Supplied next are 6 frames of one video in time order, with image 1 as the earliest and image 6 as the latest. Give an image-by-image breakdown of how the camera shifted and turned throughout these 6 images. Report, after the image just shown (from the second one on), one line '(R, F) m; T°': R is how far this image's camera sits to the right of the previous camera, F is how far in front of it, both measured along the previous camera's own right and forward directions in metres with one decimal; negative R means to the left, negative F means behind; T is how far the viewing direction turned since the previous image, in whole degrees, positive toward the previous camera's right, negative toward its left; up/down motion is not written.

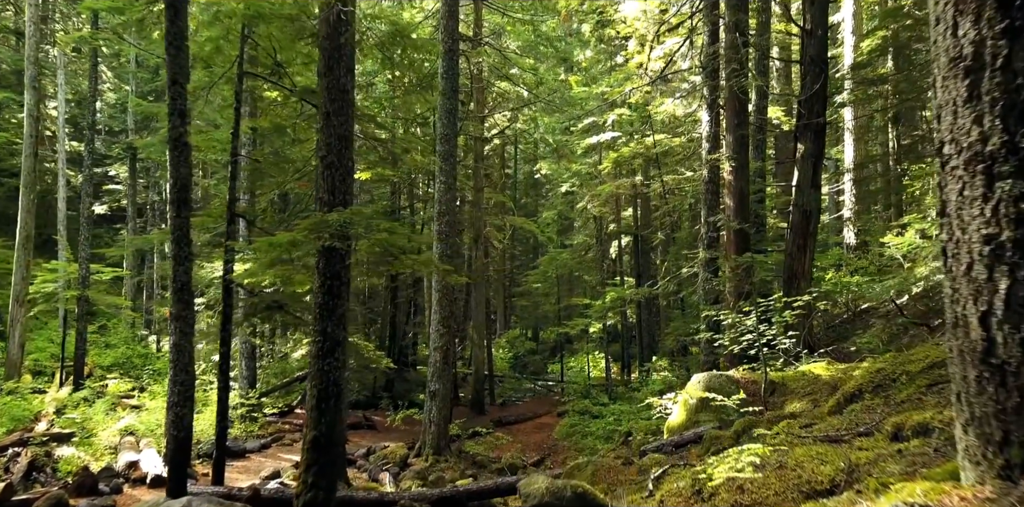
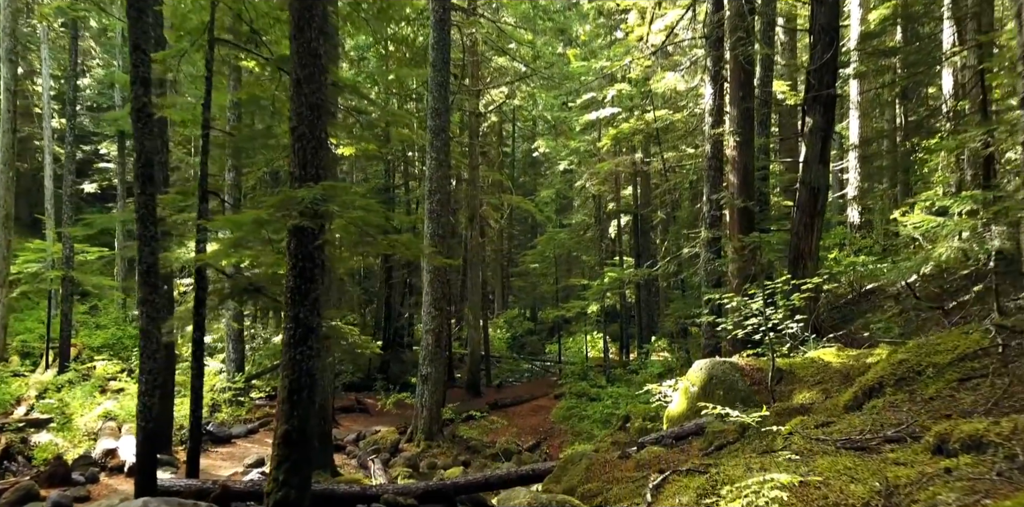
(+0.1, +0.7) m; 0°
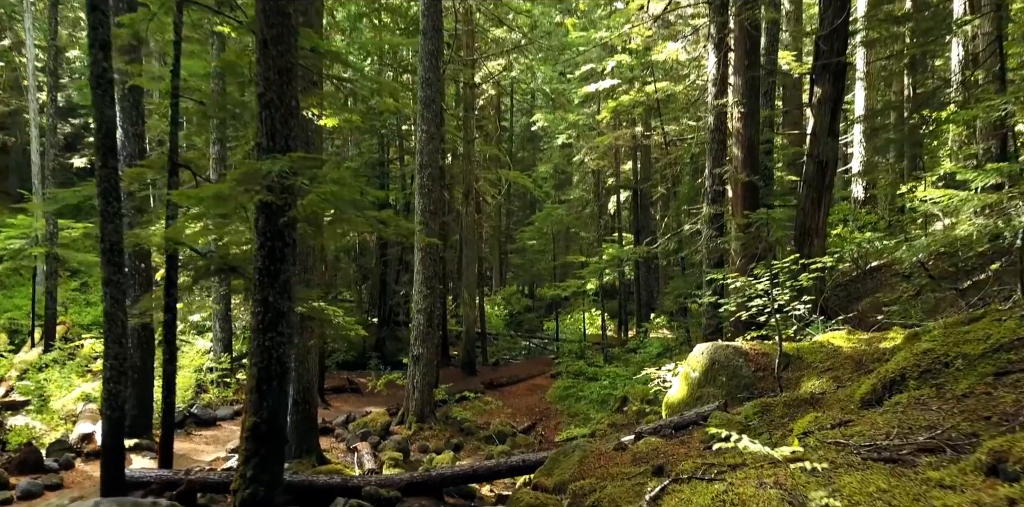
(+0.1, +0.6) m; 0°
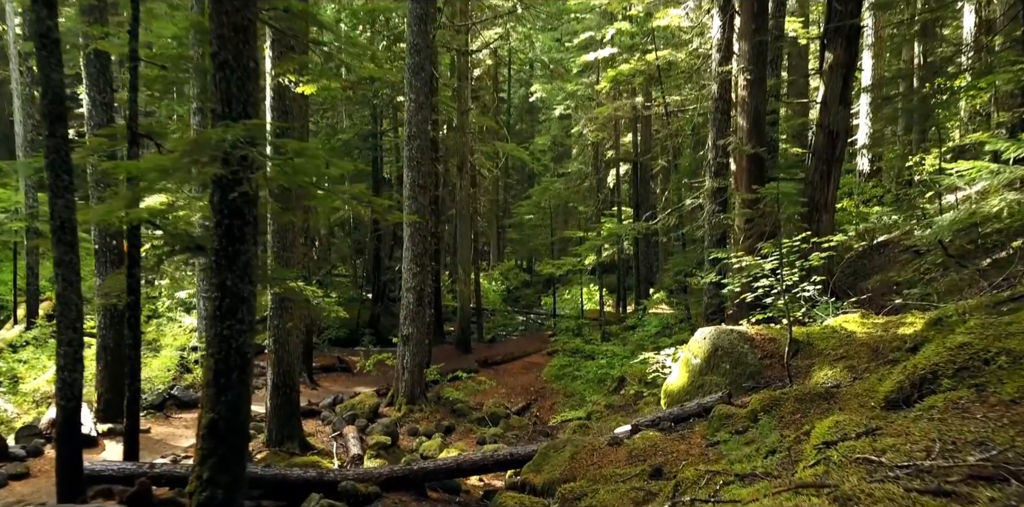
(+0.1, +0.7) m; 0°
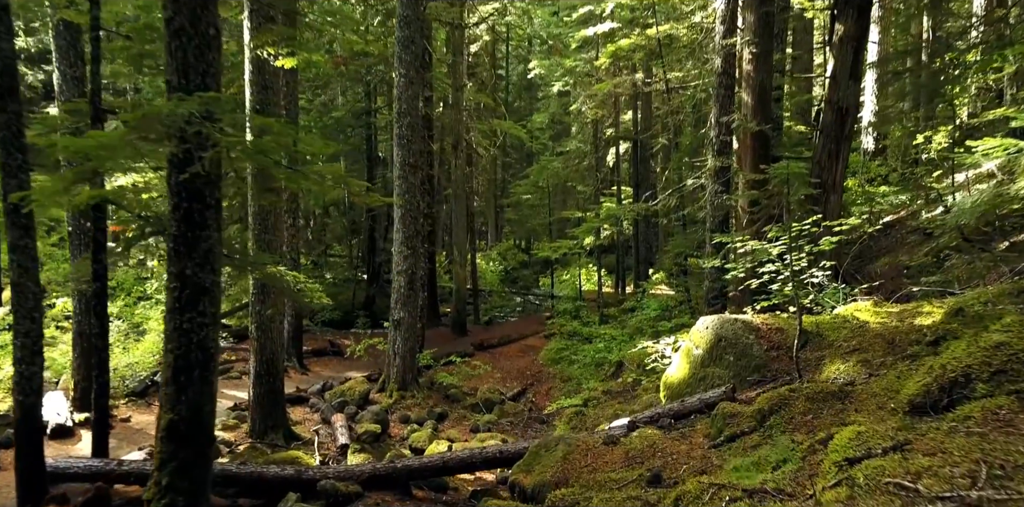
(+0.1, +0.6) m; 0°
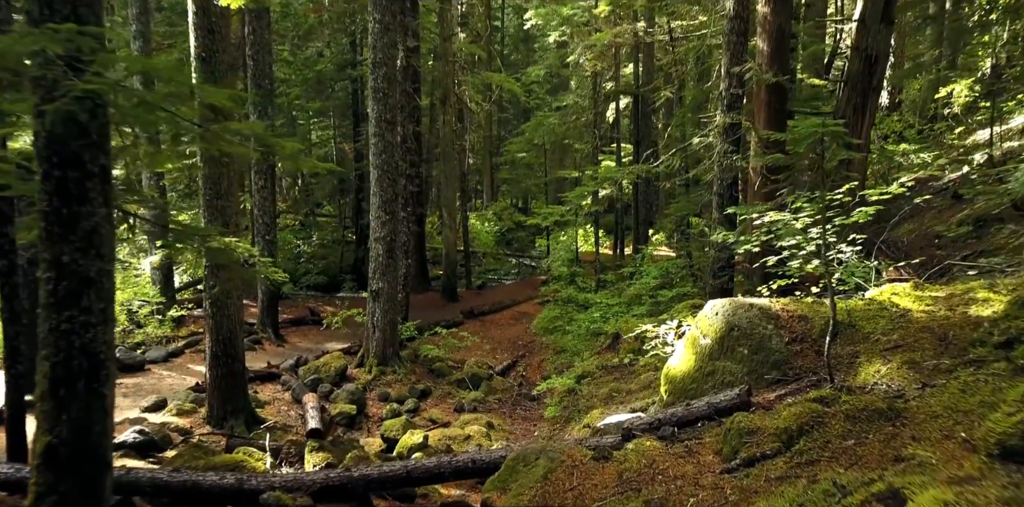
(+0.2, +1.3) m; 0°
